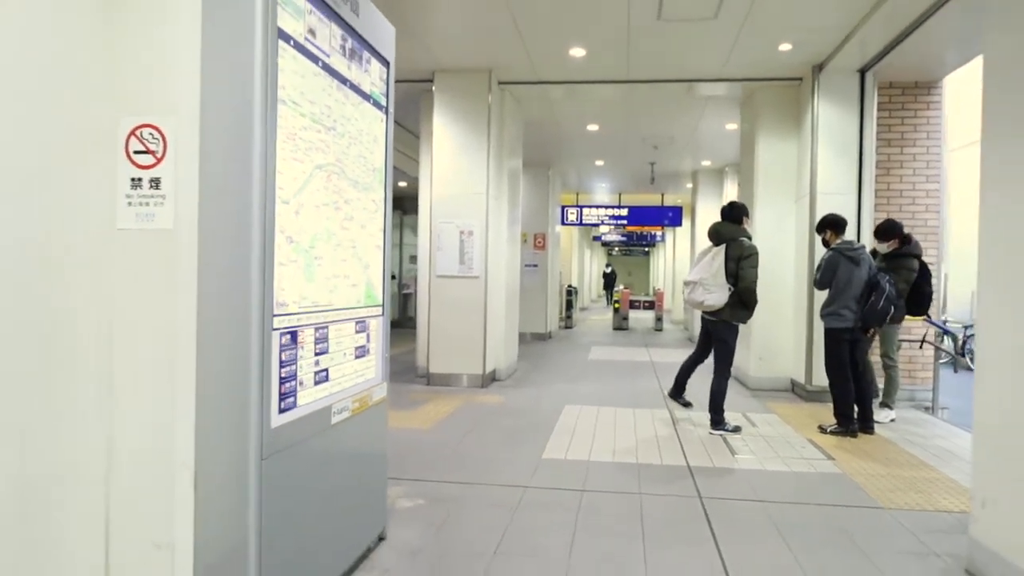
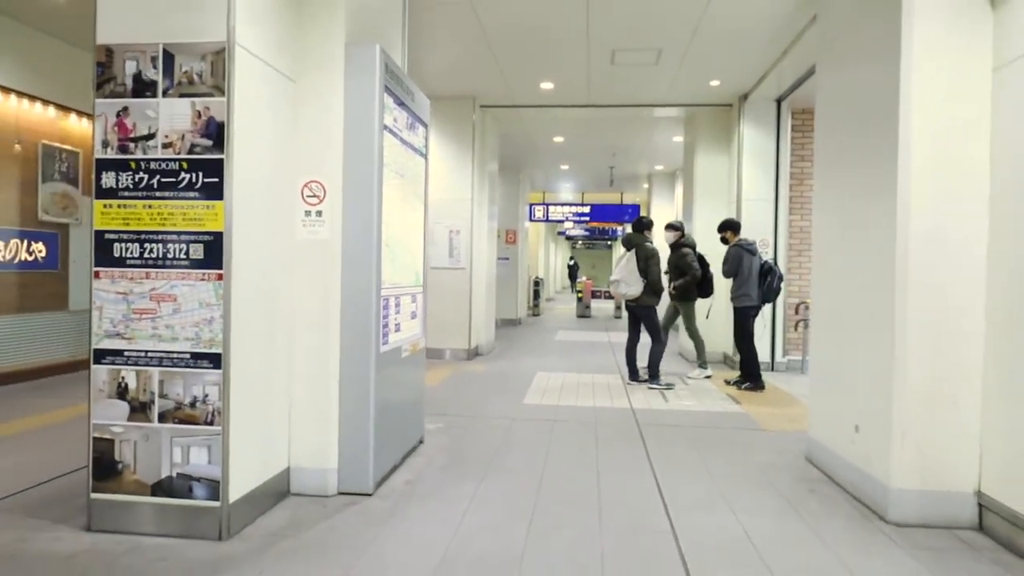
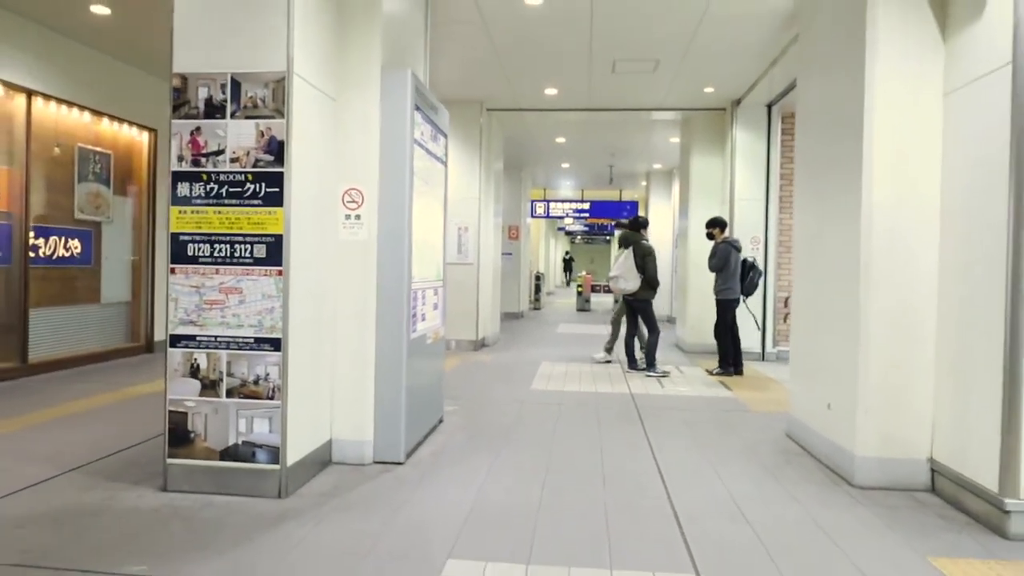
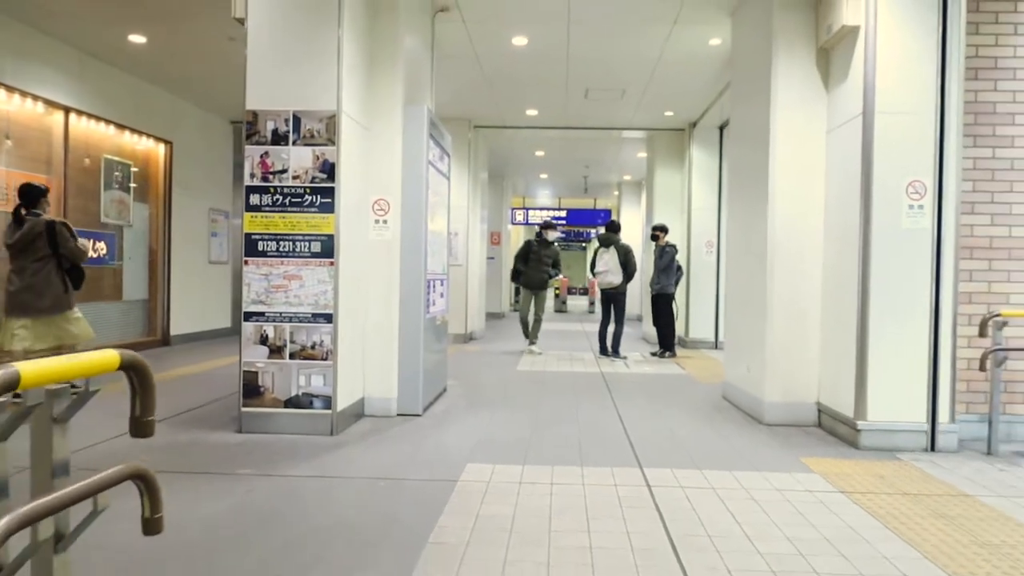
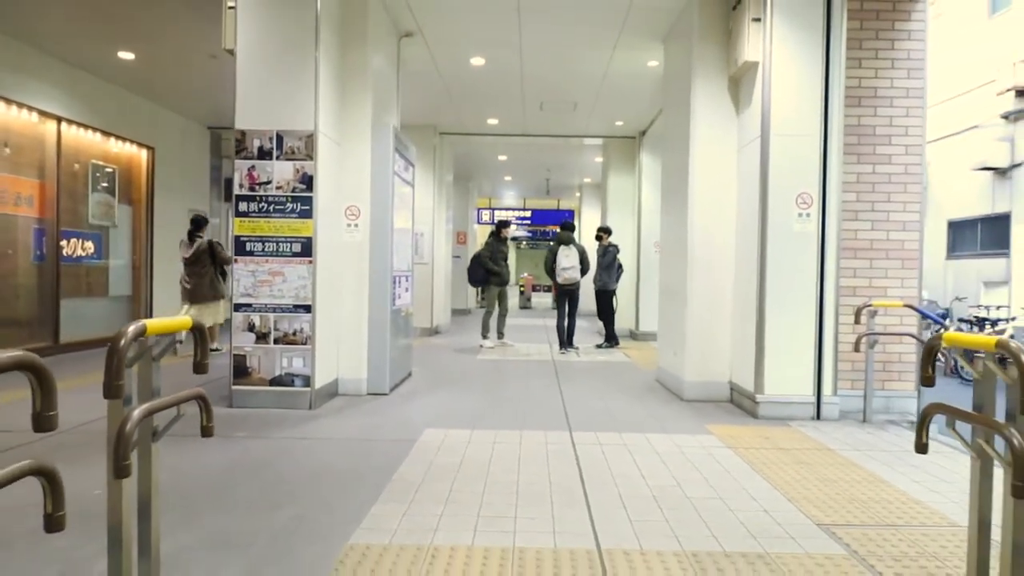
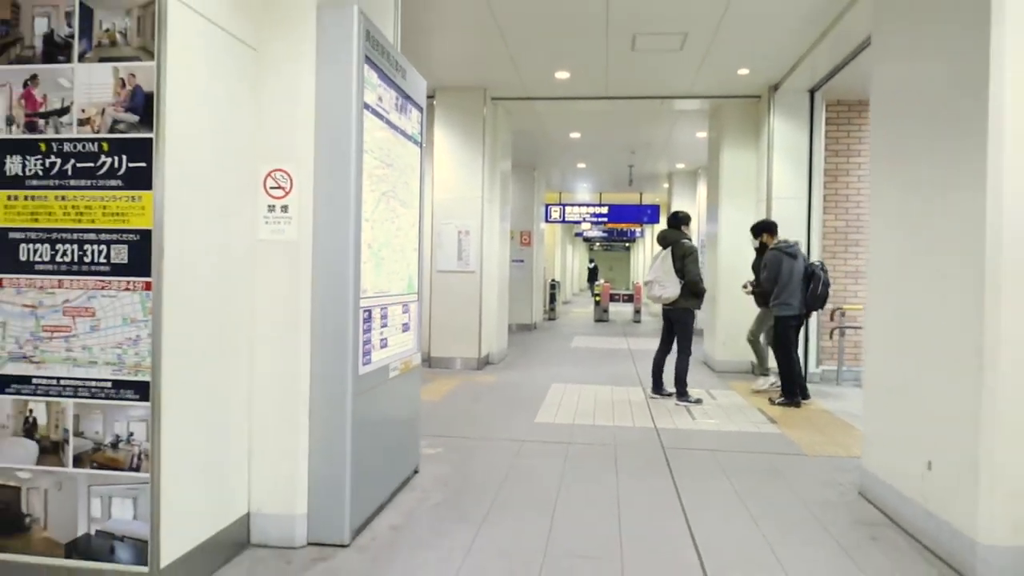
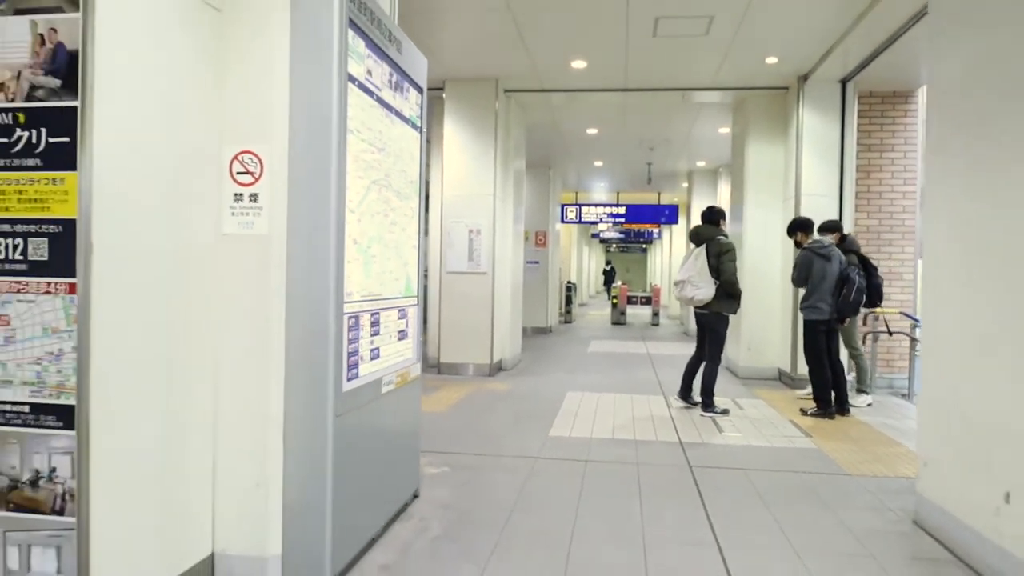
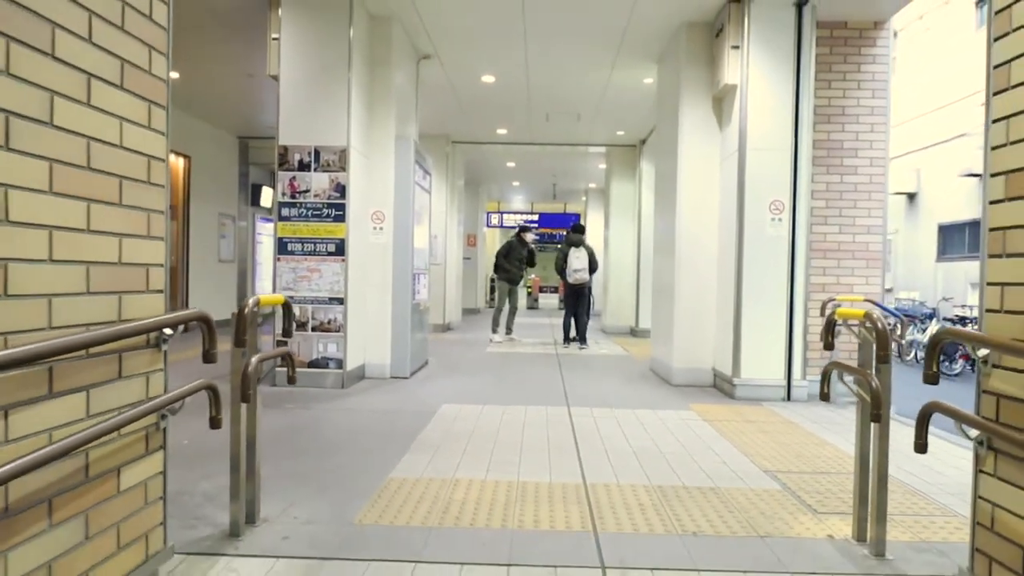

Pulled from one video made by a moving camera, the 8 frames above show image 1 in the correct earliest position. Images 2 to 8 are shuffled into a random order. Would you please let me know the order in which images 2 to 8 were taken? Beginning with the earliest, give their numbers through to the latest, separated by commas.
7, 6, 2, 3, 4, 5, 8
